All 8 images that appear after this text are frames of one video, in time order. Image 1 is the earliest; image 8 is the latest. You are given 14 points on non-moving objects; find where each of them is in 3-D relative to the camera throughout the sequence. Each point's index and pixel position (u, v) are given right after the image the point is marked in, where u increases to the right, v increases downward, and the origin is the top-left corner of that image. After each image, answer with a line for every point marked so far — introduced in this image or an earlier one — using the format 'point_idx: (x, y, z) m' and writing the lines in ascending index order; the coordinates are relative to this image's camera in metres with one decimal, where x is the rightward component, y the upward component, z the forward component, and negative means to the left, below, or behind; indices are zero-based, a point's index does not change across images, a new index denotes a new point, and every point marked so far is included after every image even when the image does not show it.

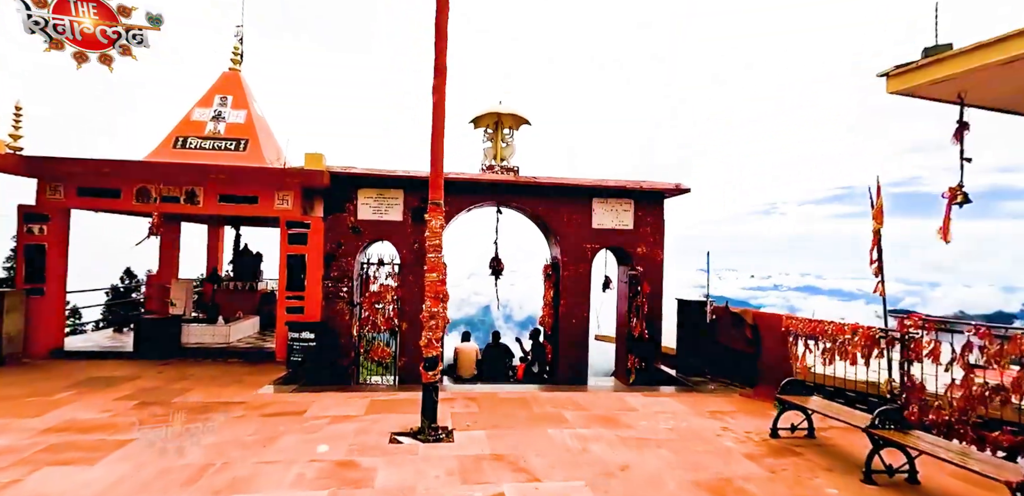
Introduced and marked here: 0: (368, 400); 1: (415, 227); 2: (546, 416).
0: (-1.7, -1.8, +5.8) m
1: (-1.6, +0.3, +8.0) m
2: (+0.4, -1.9, +5.6) m
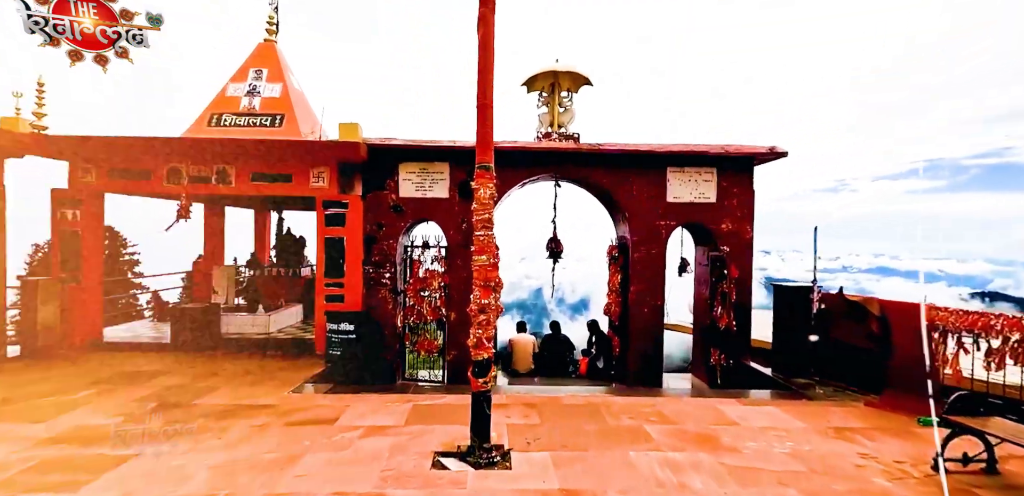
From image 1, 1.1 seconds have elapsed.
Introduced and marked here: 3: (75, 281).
0: (-1.0, -1.6, +4.9) m
1: (-0.7, +0.6, +7.1) m
2: (+1.1, -1.7, +4.5) m
3: (-6.2, -0.5, +6.8) m
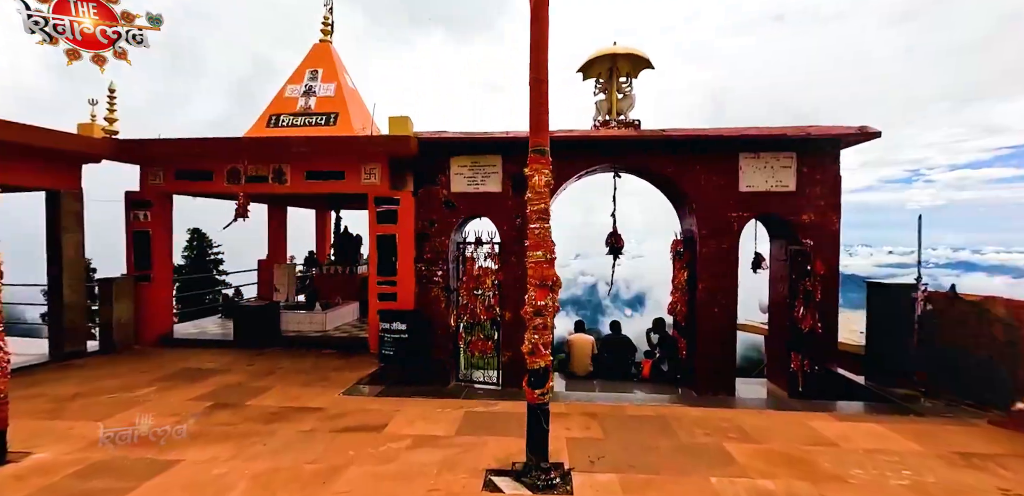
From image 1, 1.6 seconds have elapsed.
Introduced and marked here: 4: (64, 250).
0: (-0.5, -1.6, +4.6) m
1: (+0.1, +0.7, +6.7) m
2: (+1.5, -1.7, +4.0) m
3: (-5.4, -0.5, +7.1) m
4: (-6.0, 0.0, +6.3) m
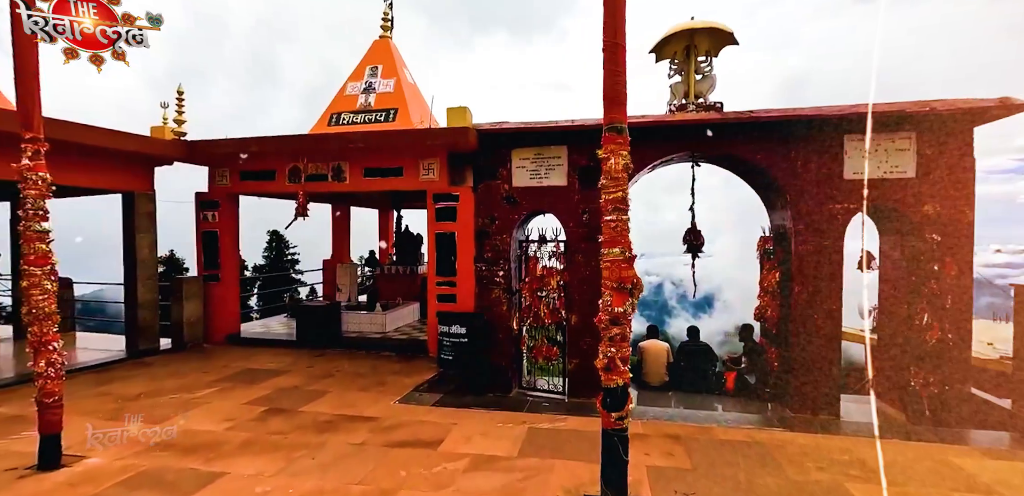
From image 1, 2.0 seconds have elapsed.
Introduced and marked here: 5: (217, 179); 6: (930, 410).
0: (+0.1, -1.6, +4.2) m
1: (+0.9, +0.7, +6.2) m
2: (+2.0, -1.6, +3.2) m
3: (-4.4, -0.5, +7.2) m
4: (-5.1, 0.0, +6.5) m
5: (-4.4, +1.0, +7.2) m
6: (+5.1, -2.0, +5.8) m
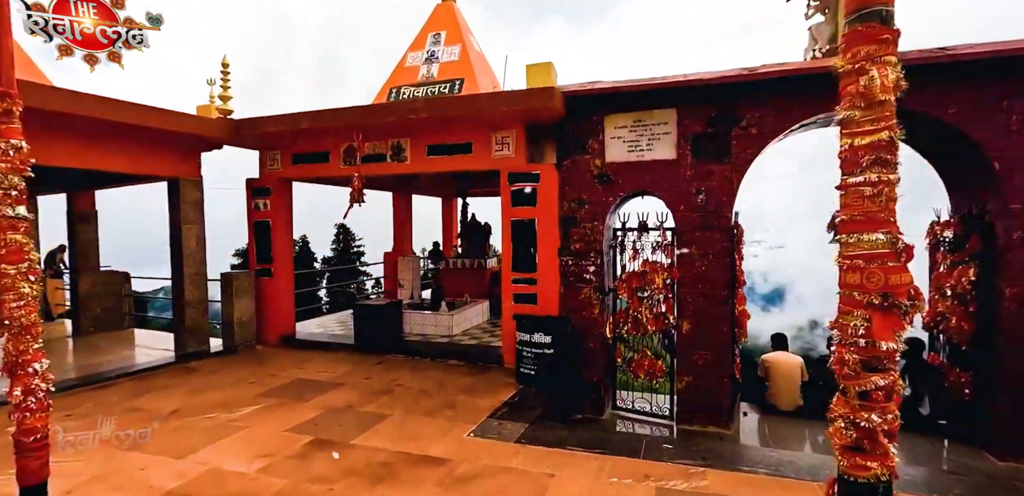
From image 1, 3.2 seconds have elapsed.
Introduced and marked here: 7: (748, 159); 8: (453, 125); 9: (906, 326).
0: (+0.9, -1.5, +3.0) m
1: (+1.9, +0.8, +4.8) m
2: (+2.7, -1.6, +1.8) m
3: (-3.3, -0.3, +6.5) m
4: (-4.1, +0.1, +5.9) m
5: (-3.3, +1.1, +6.5) m
6: (+6.0, -1.8, +4.0) m
7: (+2.3, +0.9, +4.7) m
8: (-0.7, +1.4, +5.6) m
9: (+1.3, -0.2, +1.6) m
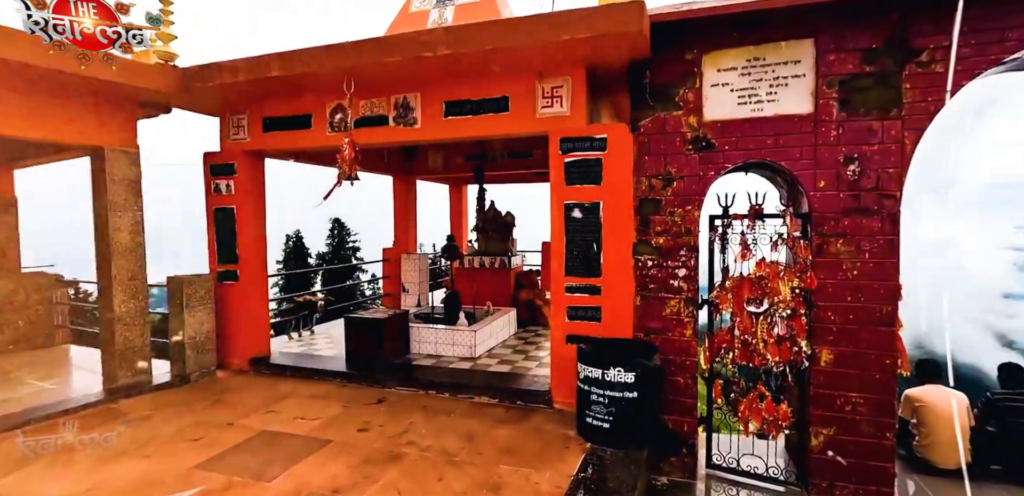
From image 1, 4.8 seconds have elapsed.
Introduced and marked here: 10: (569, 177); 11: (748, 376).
0: (+1.3, -1.5, +1.5) m
1: (+2.3, +0.8, +3.3) m
2: (+3.1, -1.6, +0.3) m
3: (-2.9, -0.3, +4.9) m
4: (-3.6, +0.1, +4.4) m
5: (-2.9, +1.2, +4.9) m
6: (+6.4, -1.8, +2.6) m
7: (+2.7, +0.9, +3.1) m
8: (-0.3, +1.5, +4.0) m
9: (+1.8, -0.2, +0.1) m
10: (+0.5, +0.6, +4.0) m
11: (+1.8, -1.0, +3.6) m
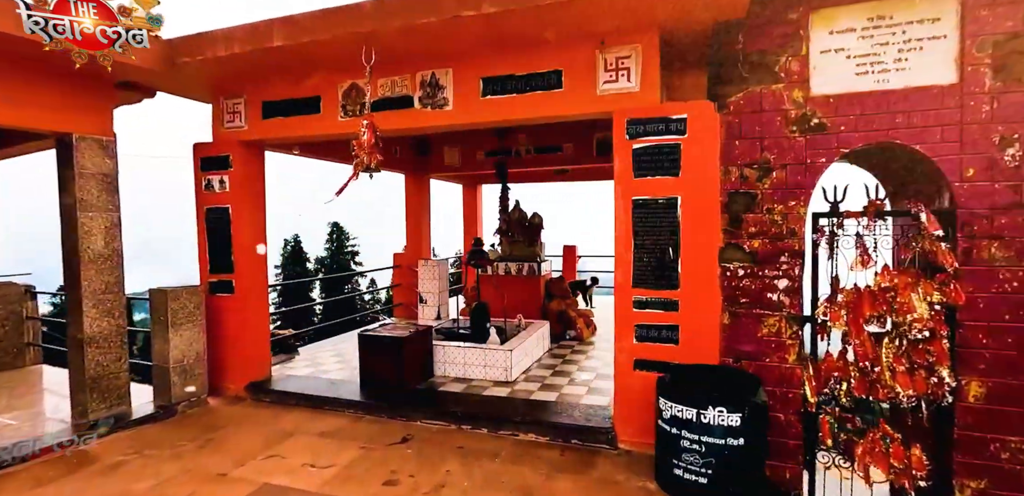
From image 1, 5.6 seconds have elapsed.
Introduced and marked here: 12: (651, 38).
0: (+1.7, -1.5, +0.7) m
1: (+2.7, +0.8, +2.6) m
2: (+3.5, -1.6, -0.4) m
3: (-2.5, -0.4, +4.2) m
4: (-3.2, 0.0, +3.6) m
5: (-2.5, +1.1, +4.2) m
6: (+6.8, -1.8, +1.9) m
7: (+3.1, +0.9, +2.4) m
8: (+0.1, +1.4, +3.3) m
9: (+2.1, -0.2, -0.6) m
10: (+0.8, +0.6, +3.3) m
11: (+2.2, -1.0, +2.9) m
12: (+0.9, +1.4, +3.3) m
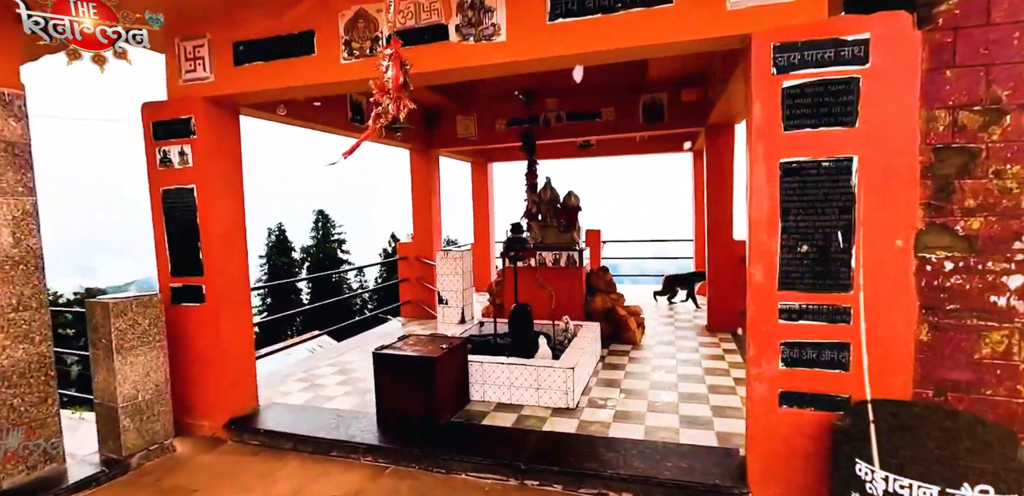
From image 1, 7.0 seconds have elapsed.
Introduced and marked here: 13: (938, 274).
0: (+2.2, -1.5, -0.2) m
1: (+3.1, +0.9, +1.6) m
2: (+4.1, -1.6, -1.3) m
3: (-2.1, -0.3, +3.2) m
4: (-2.8, 0.0, +2.5) m
5: (-2.1, +1.2, +3.1) m
6: (+7.3, -1.7, +1.1) m
7: (+3.5, +1.0, +1.5) m
8: (+0.5, +1.5, +2.3) m
9: (+2.7, -0.3, -1.6) m
10: (+1.3, +0.6, +2.3) m
11: (+2.6, -0.9, +2.0) m
12: (+1.3, +1.4, +2.2) m
13: (+1.8, -0.1, +2.1) m
